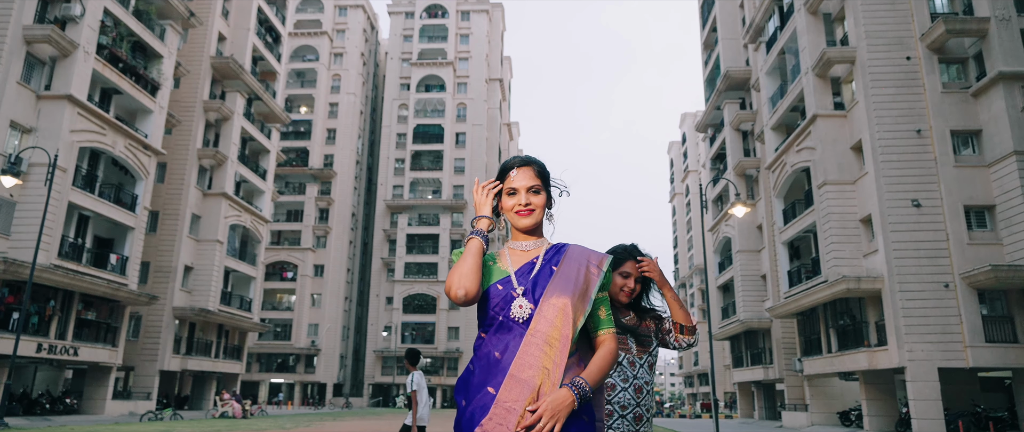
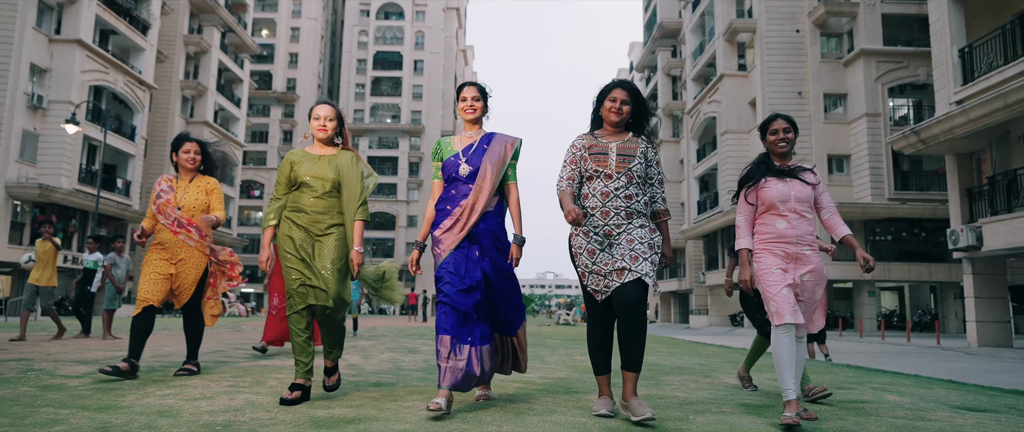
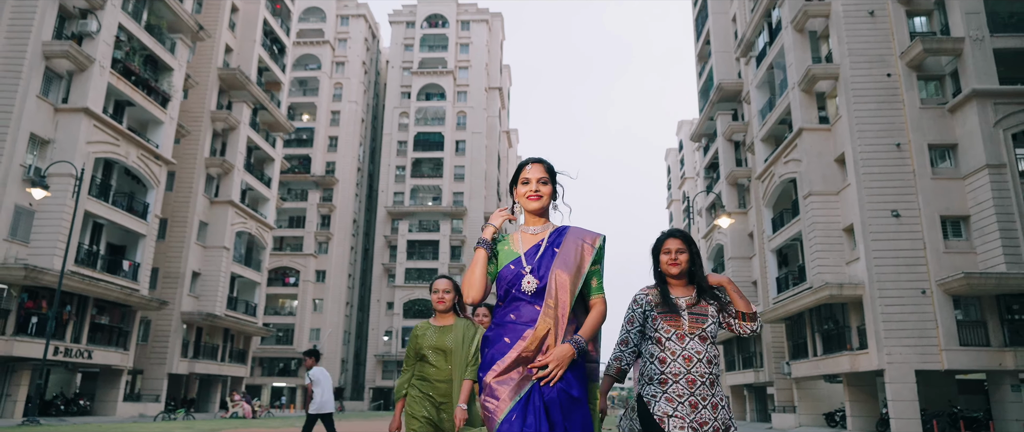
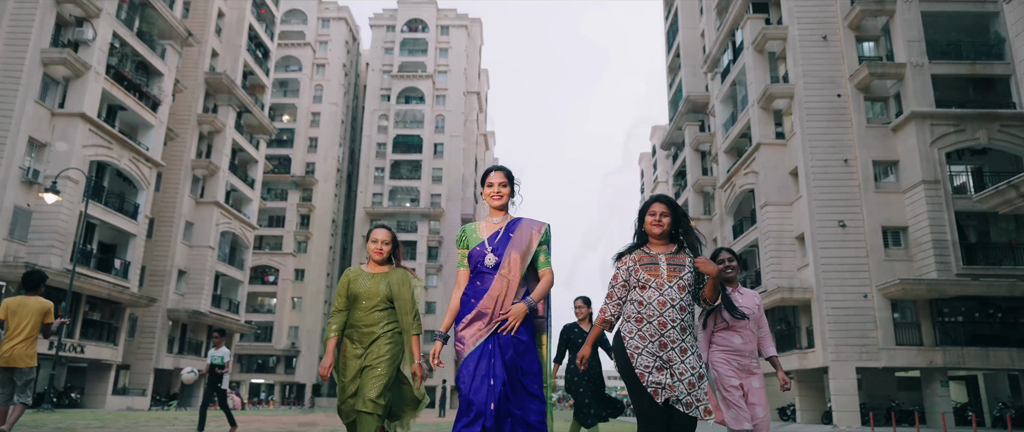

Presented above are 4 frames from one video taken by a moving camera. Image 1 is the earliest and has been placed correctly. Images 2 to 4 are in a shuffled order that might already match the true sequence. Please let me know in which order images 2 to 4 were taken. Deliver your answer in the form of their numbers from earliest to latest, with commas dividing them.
3, 4, 2
